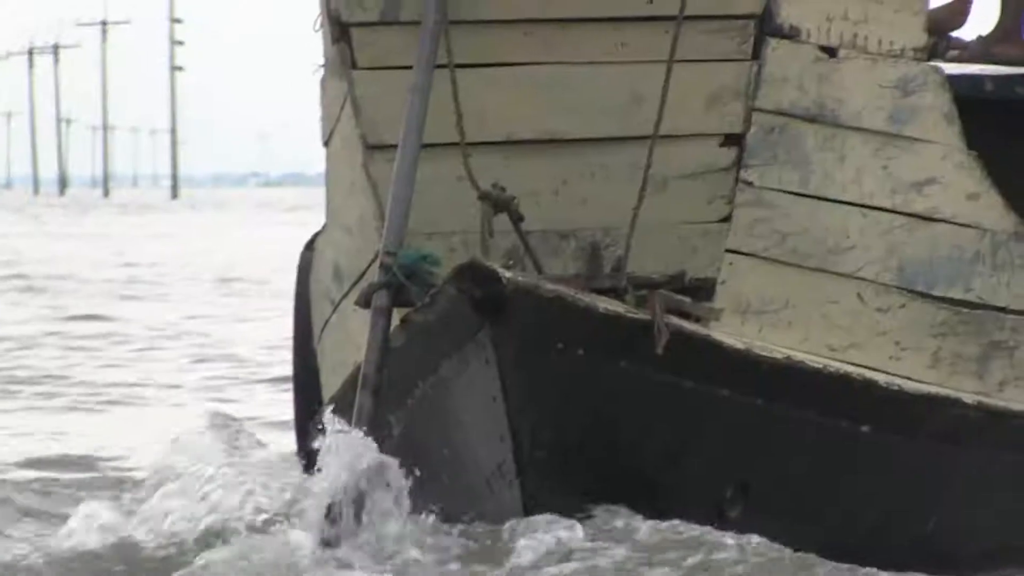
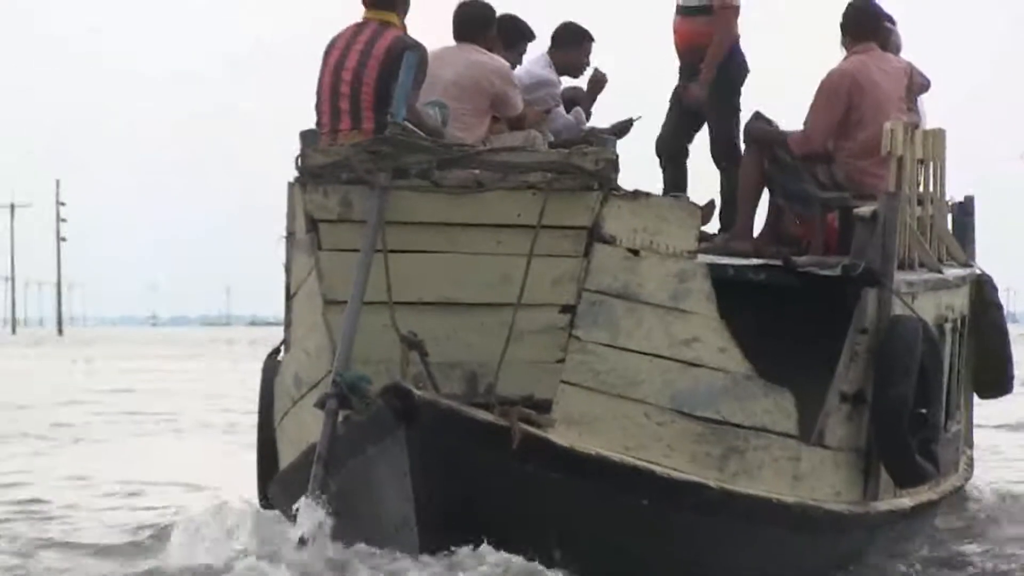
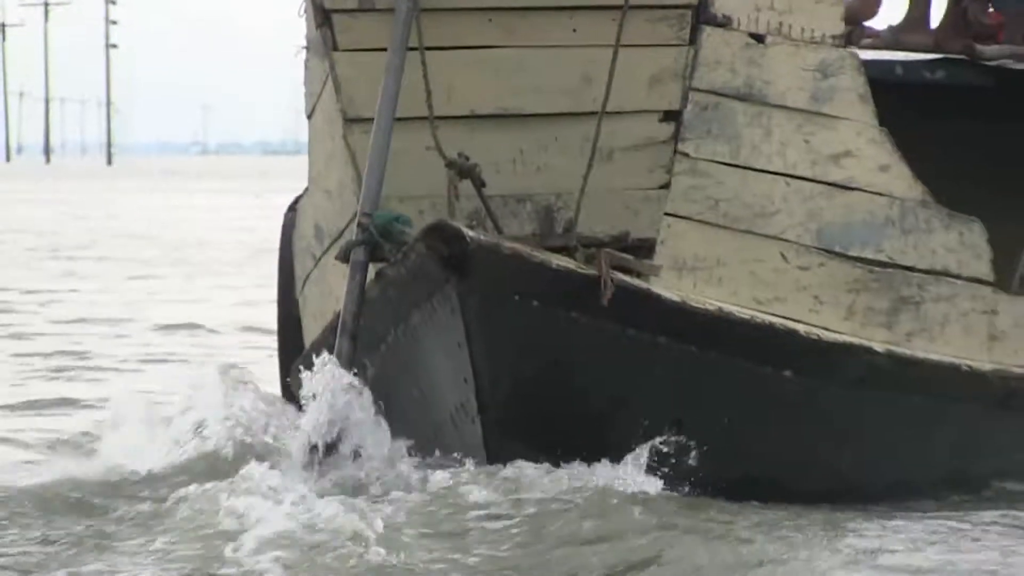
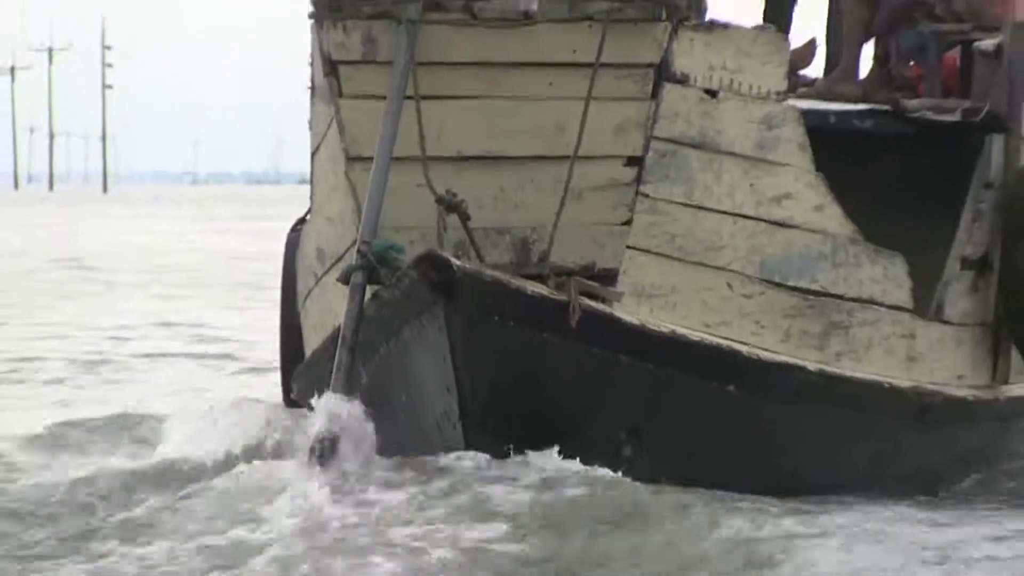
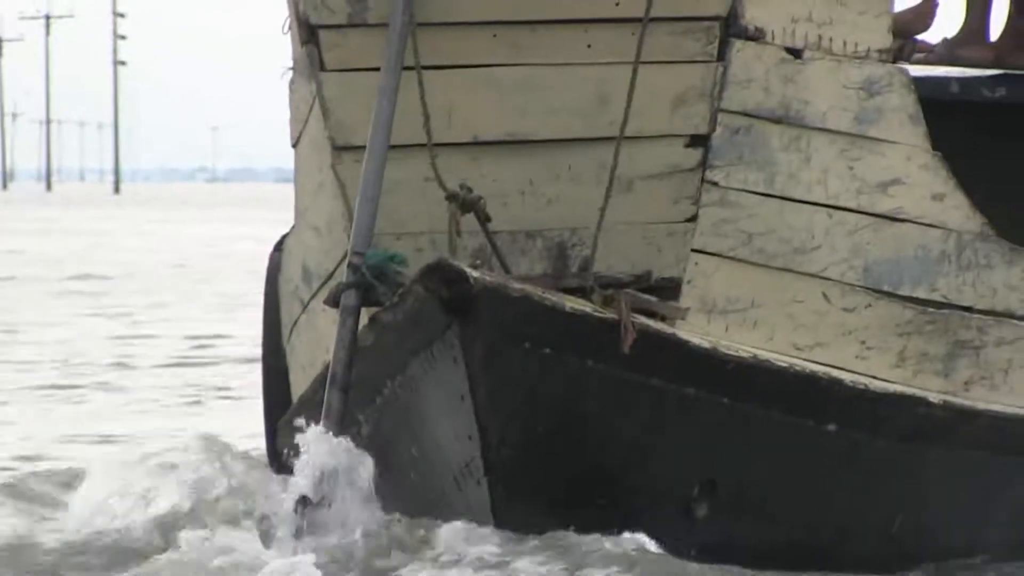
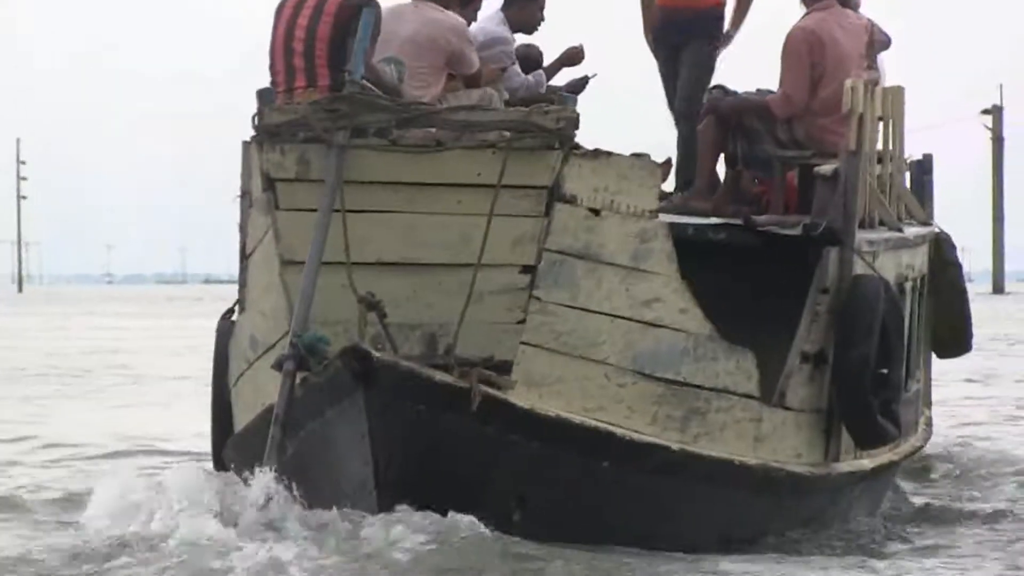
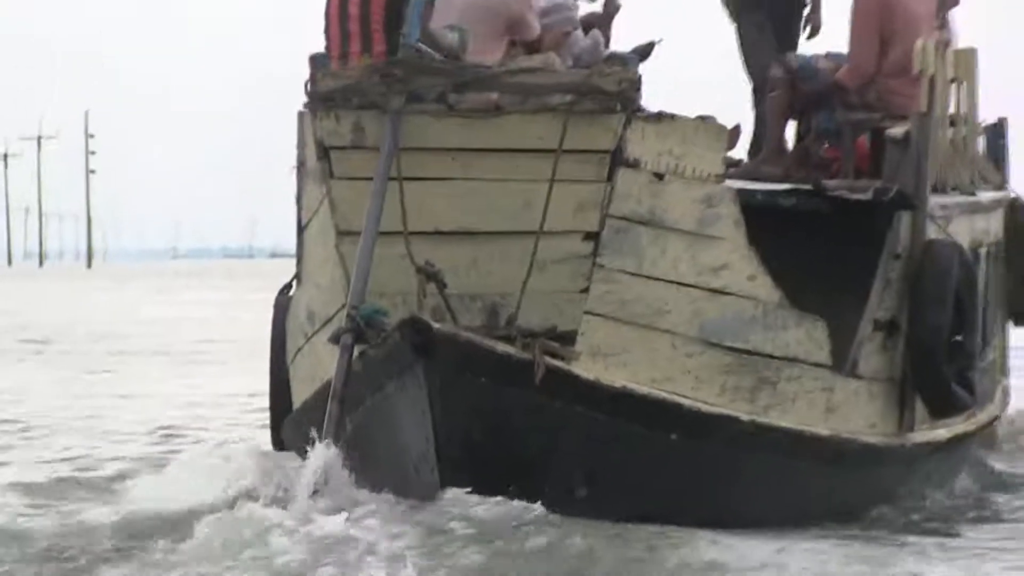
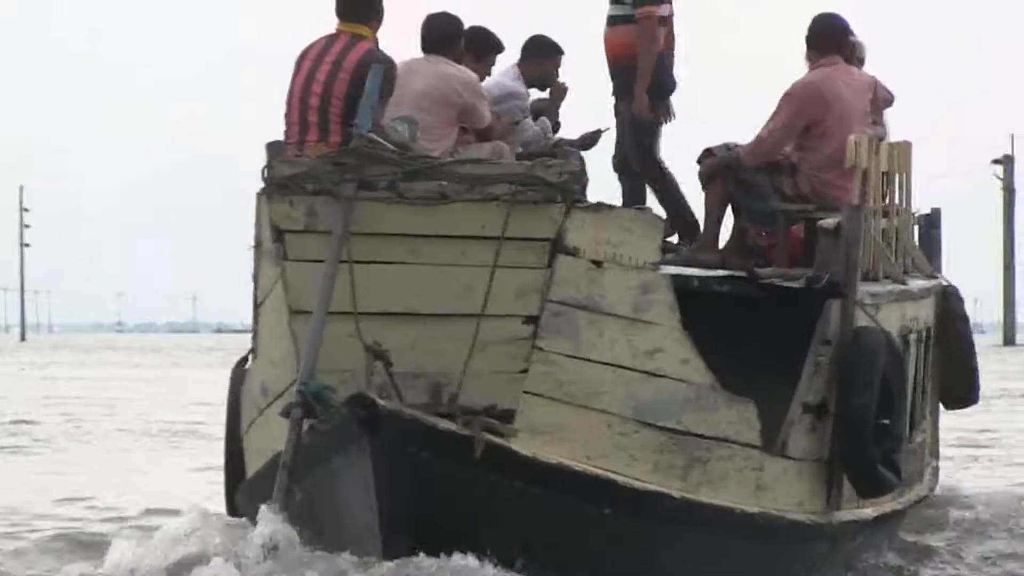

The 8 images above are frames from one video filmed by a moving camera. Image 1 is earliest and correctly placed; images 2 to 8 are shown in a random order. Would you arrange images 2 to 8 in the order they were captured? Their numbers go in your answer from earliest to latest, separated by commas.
5, 3, 4, 7, 6, 2, 8
